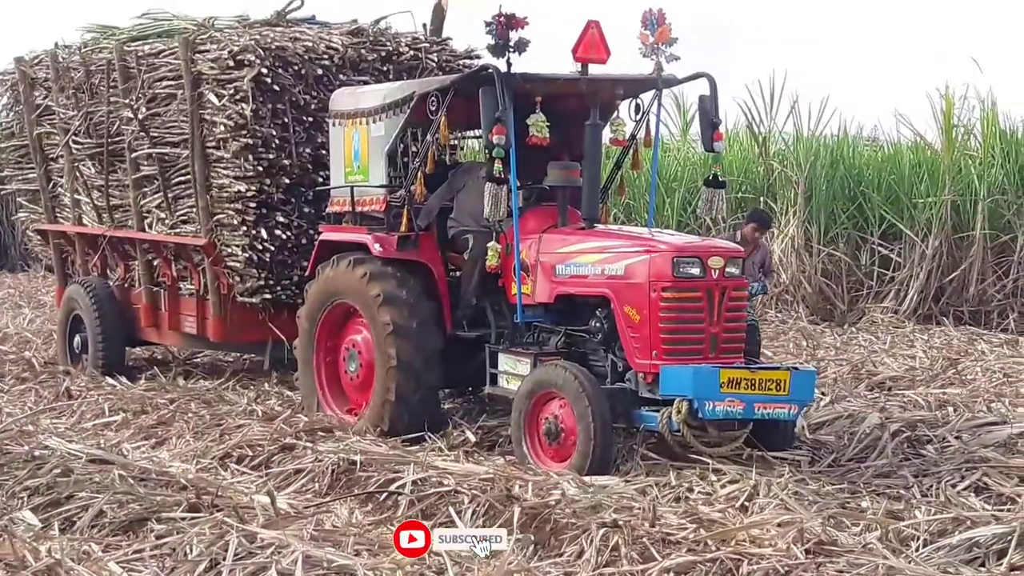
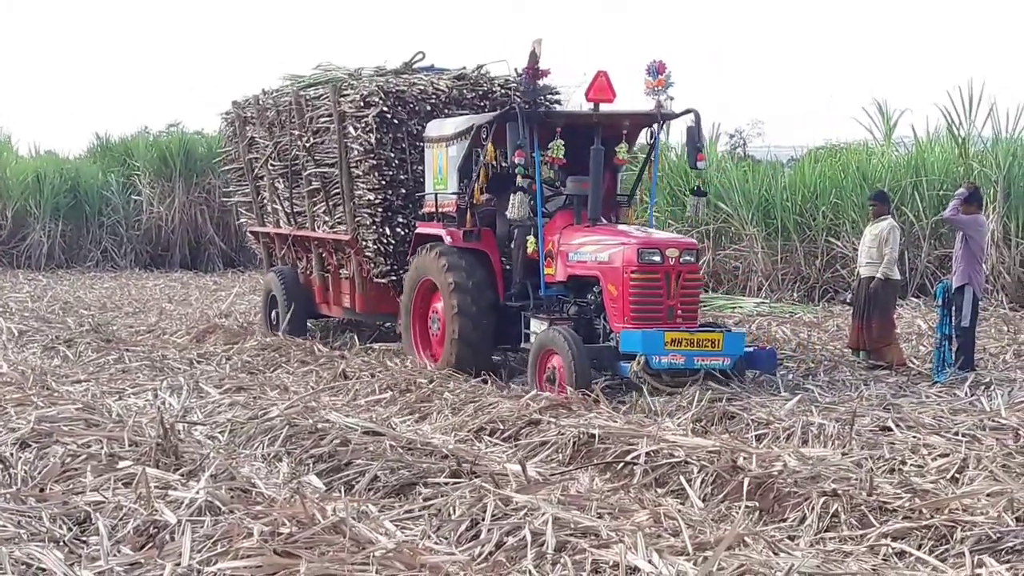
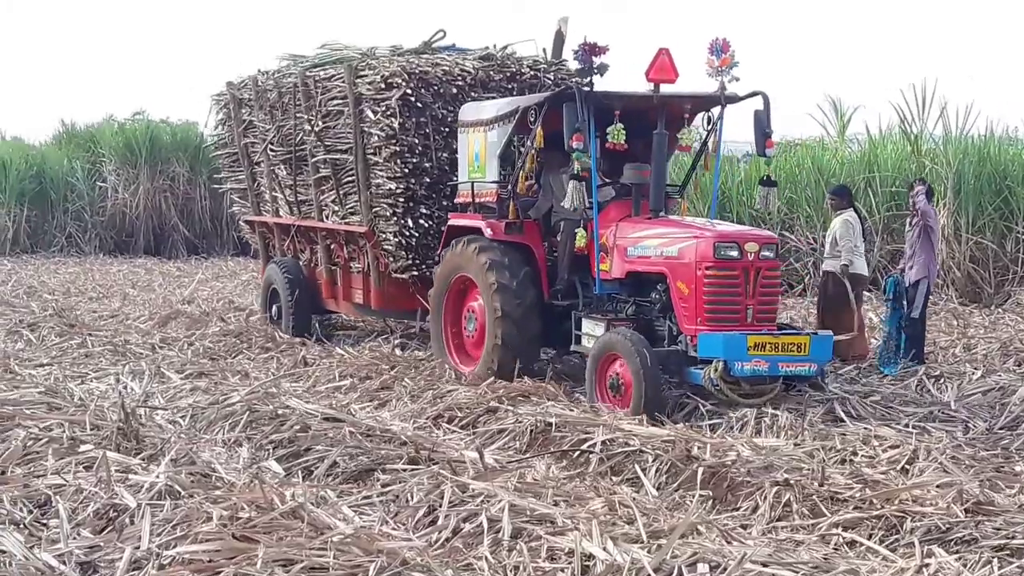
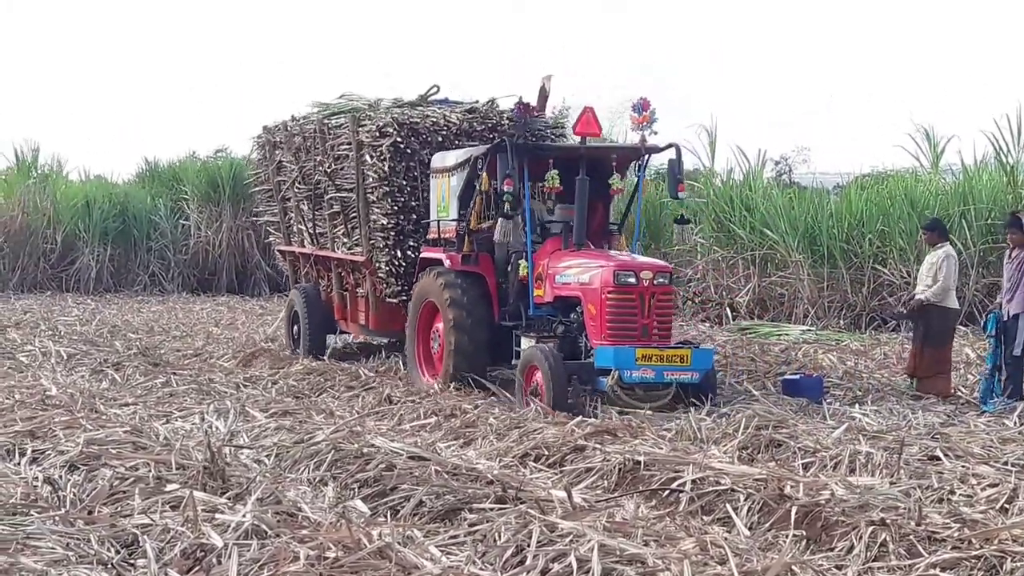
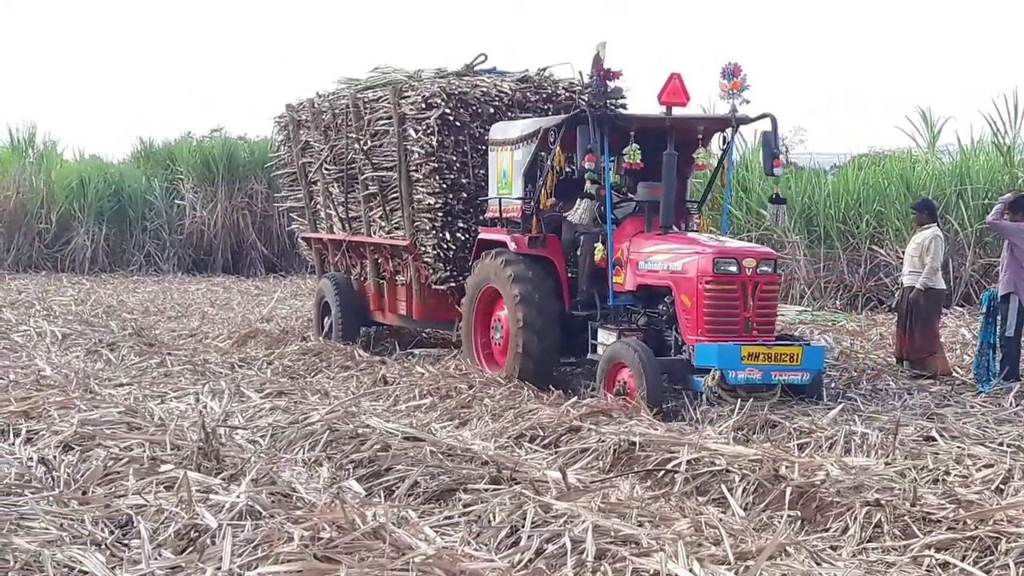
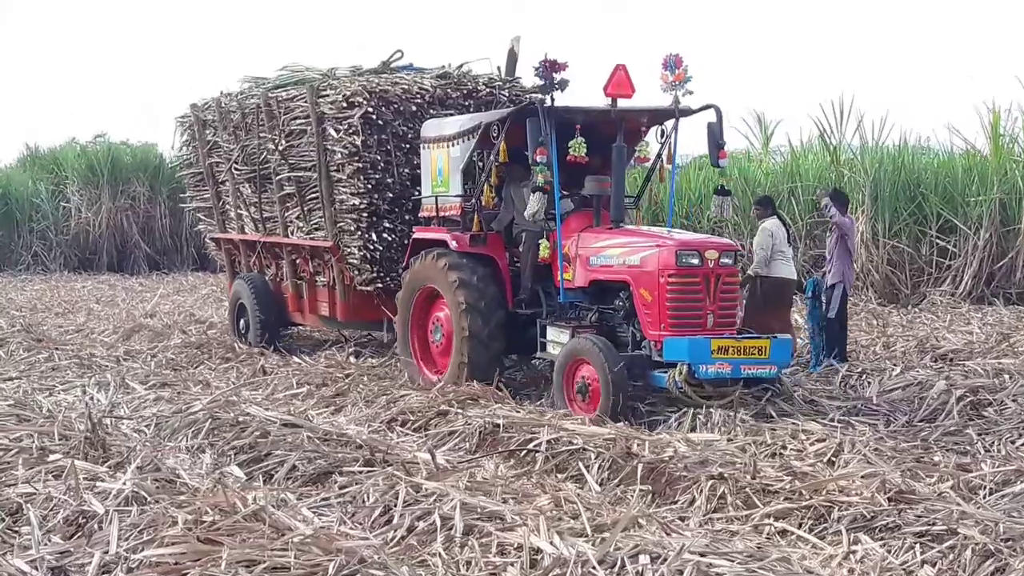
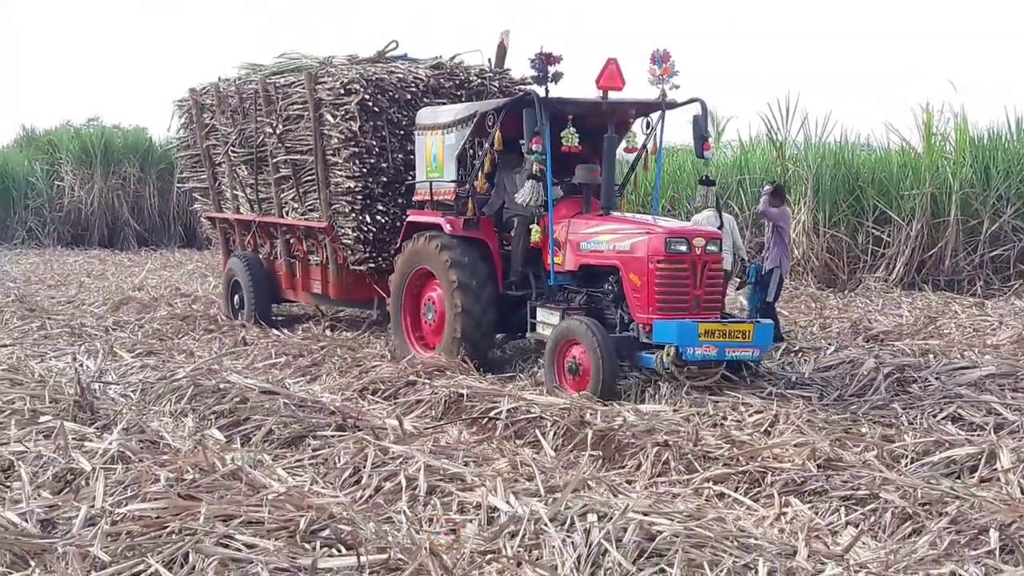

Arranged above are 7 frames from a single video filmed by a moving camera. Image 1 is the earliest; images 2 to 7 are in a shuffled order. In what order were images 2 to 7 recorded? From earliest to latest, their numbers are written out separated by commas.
7, 6, 3, 5, 2, 4
